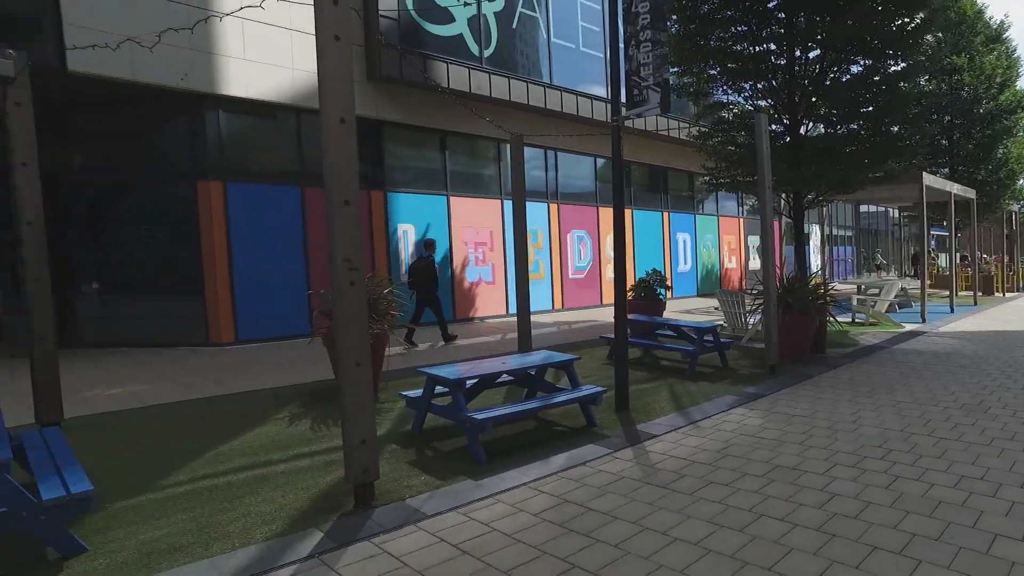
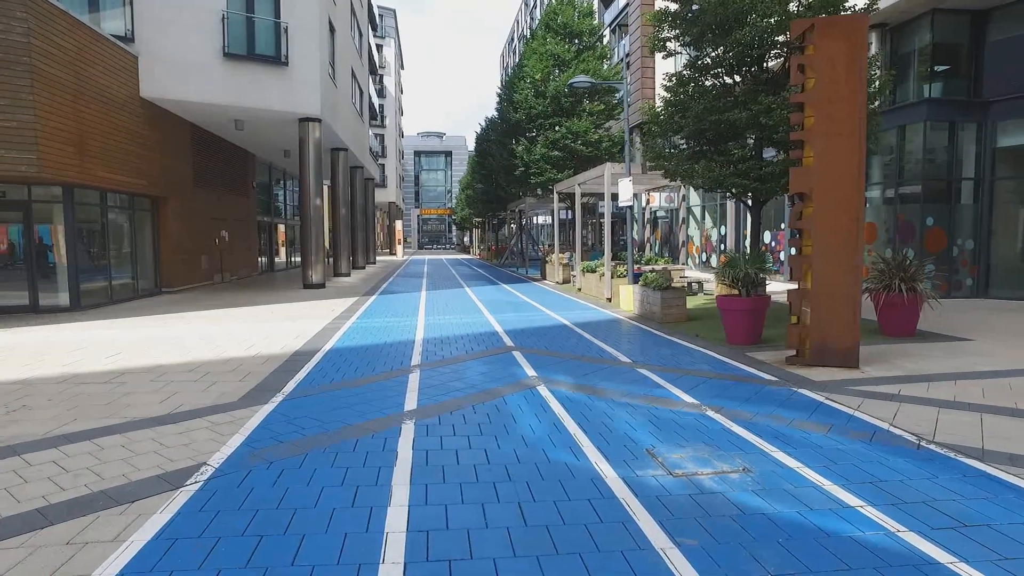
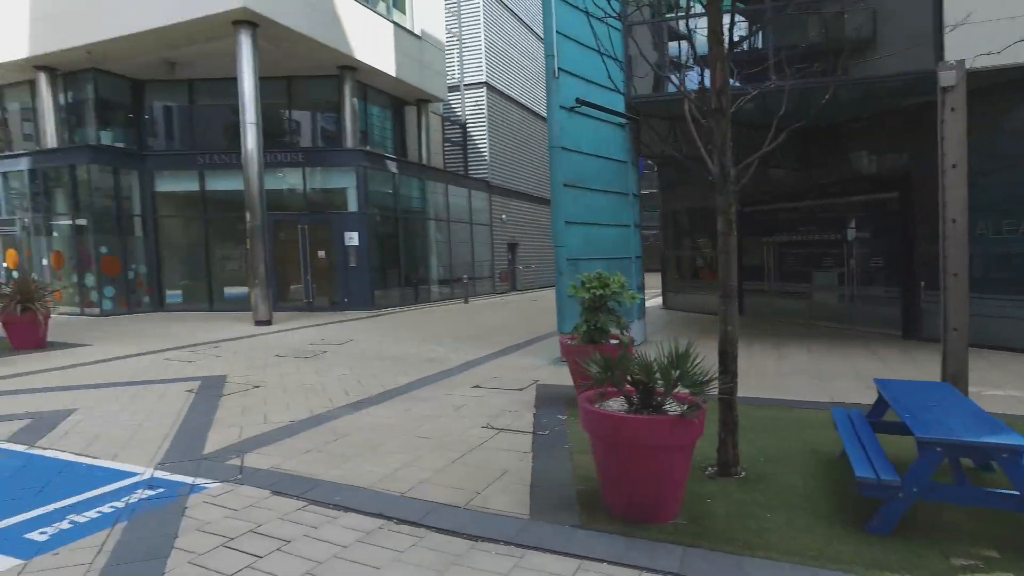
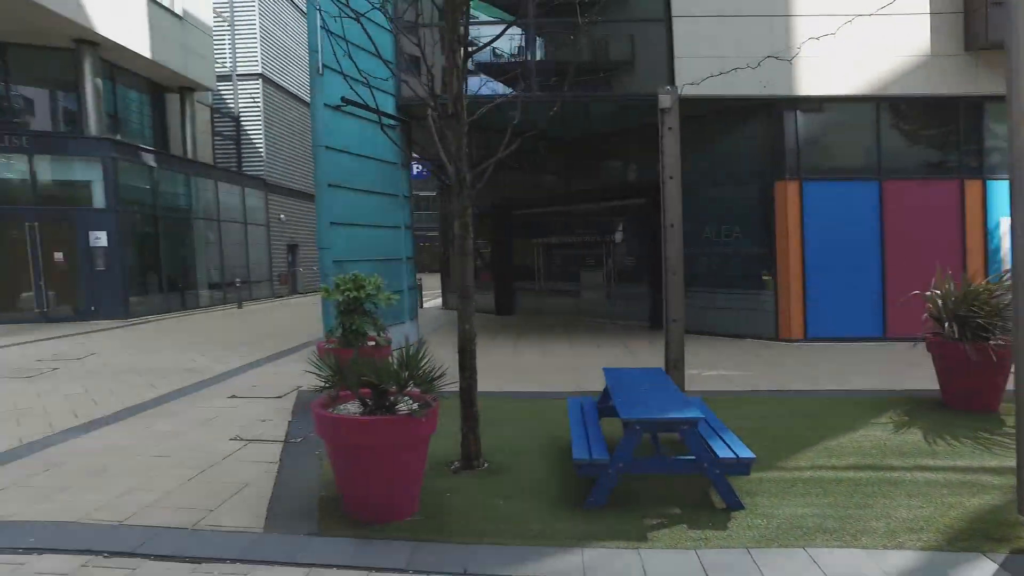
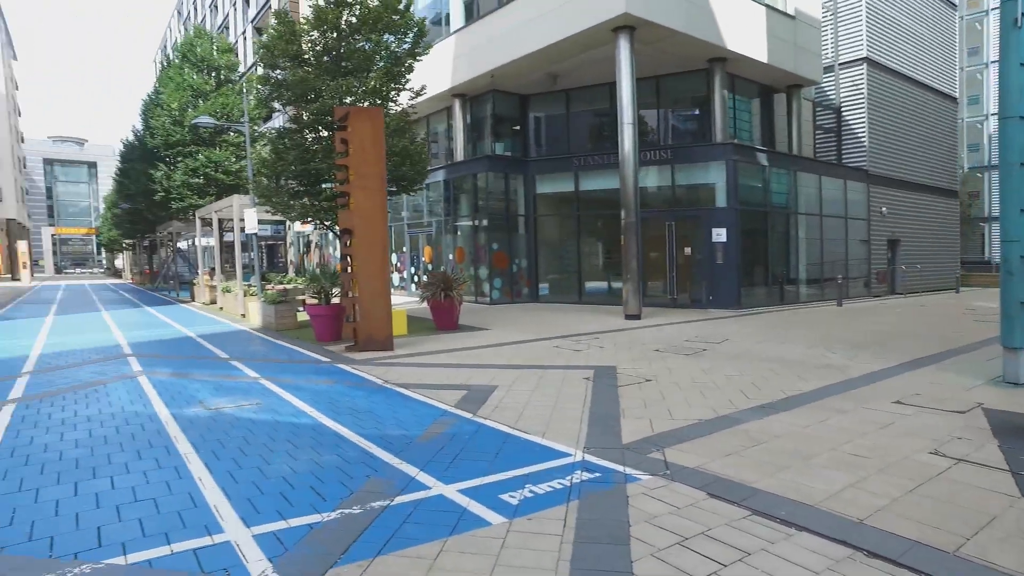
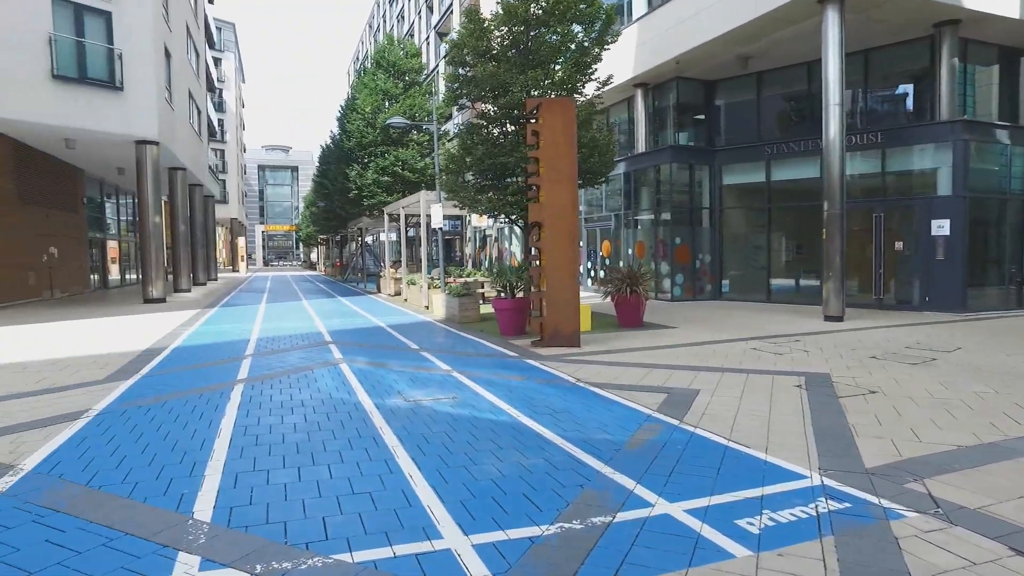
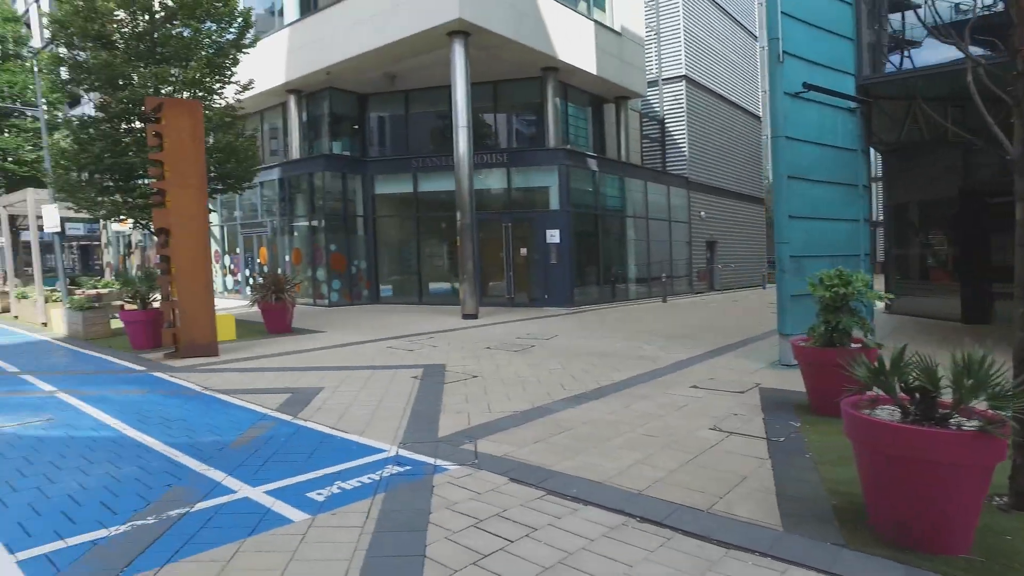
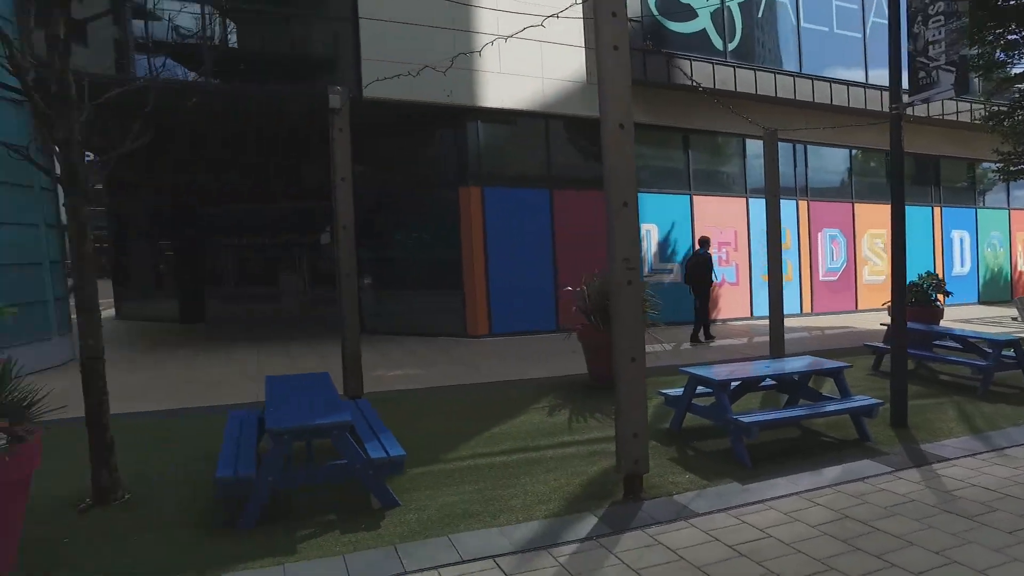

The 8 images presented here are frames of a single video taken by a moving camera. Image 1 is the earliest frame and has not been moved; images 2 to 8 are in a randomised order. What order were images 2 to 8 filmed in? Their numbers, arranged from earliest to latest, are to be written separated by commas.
8, 4, 3, 7, 5, 6, 2
